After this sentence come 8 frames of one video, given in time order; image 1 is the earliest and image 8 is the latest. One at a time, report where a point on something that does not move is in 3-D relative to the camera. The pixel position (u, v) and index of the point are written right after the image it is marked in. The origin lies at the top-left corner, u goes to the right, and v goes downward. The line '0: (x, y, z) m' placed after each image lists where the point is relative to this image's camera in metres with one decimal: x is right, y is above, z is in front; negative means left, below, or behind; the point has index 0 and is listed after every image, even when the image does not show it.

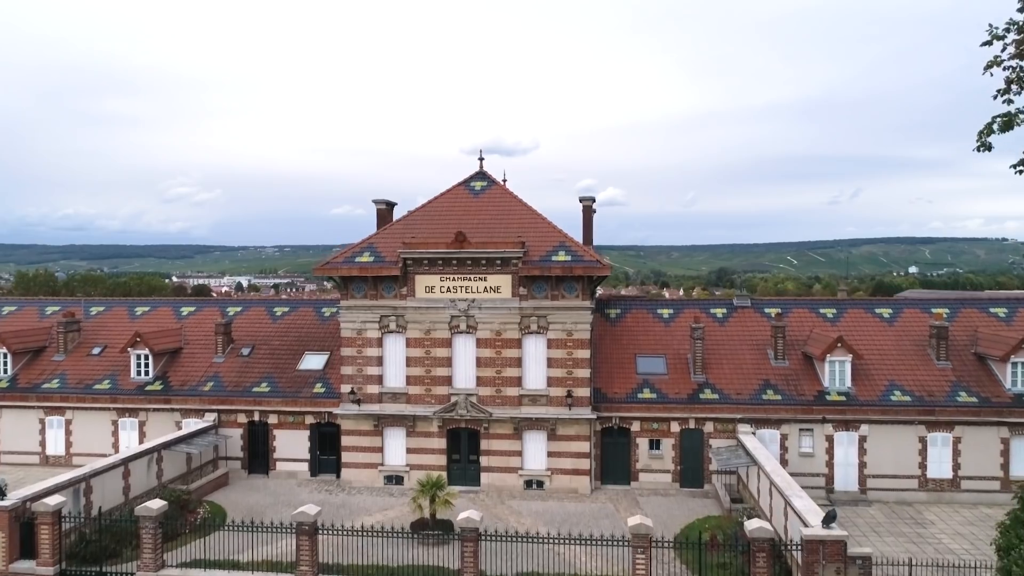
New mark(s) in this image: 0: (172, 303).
0: (-6.4, -0.3, +12.8) m
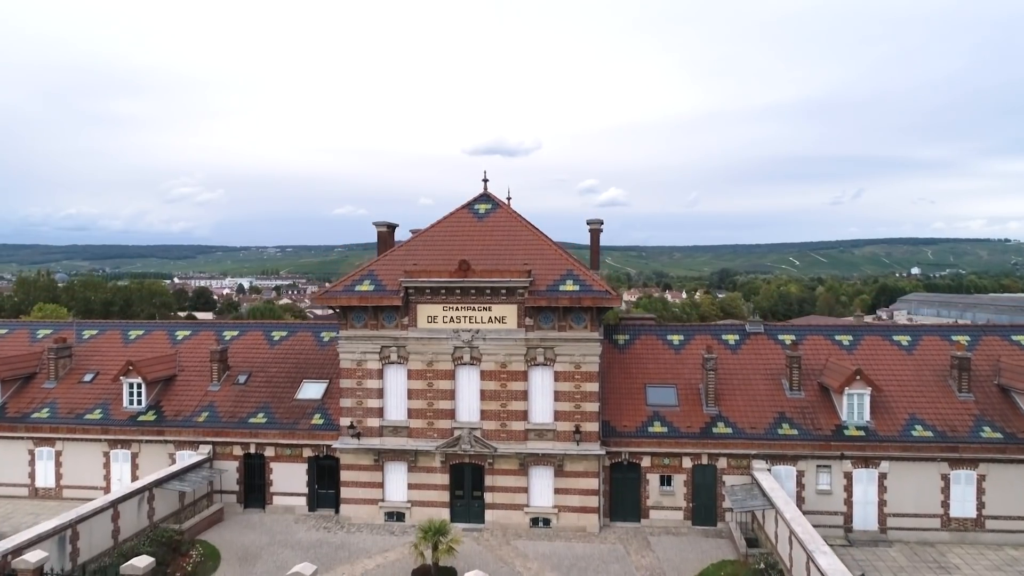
0: (-6.3, -0.7, +12.4) m
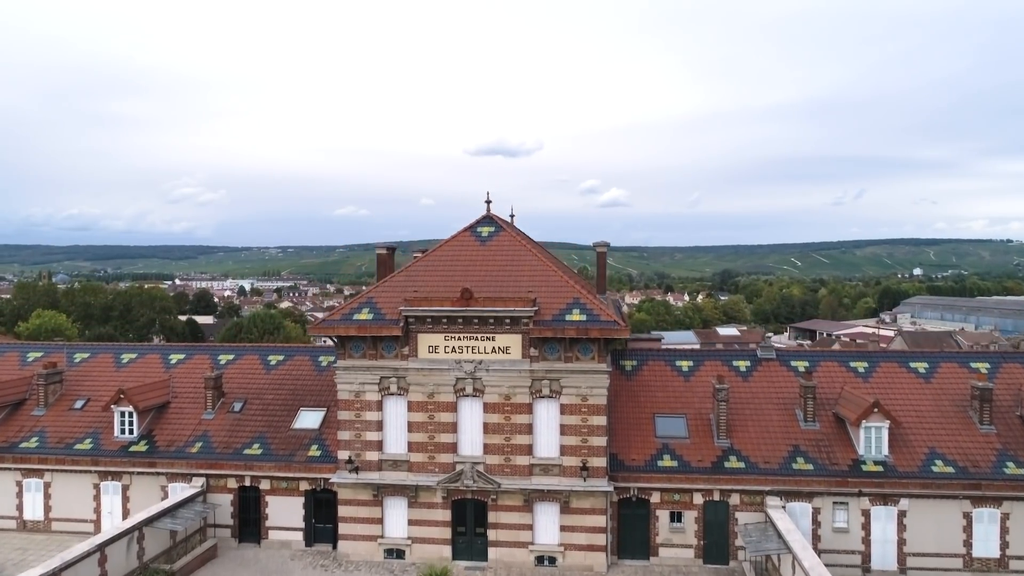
0: (-6.2, -1.1, +12.1) m
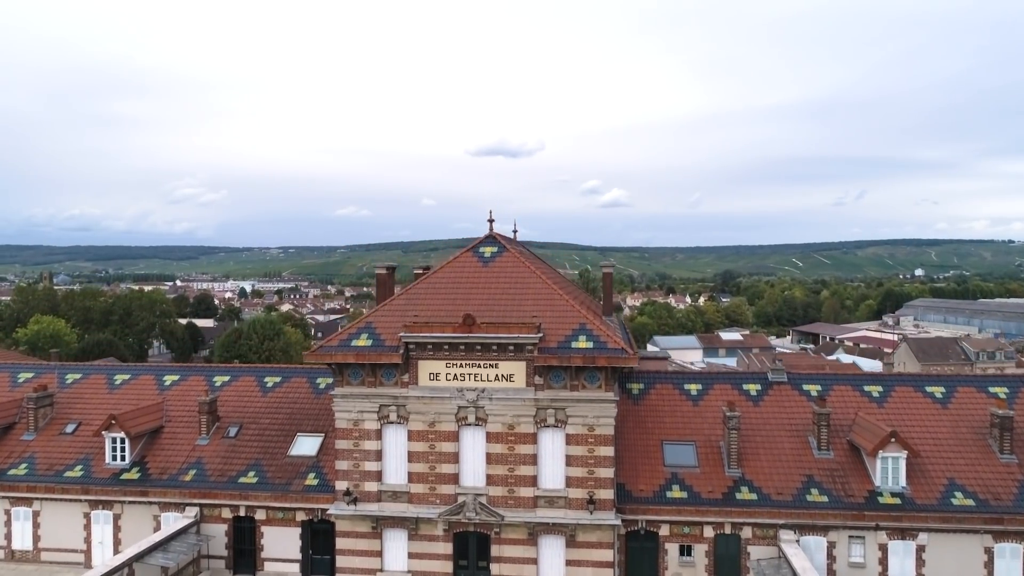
0: (-6.2, -1.4, +11.8) m
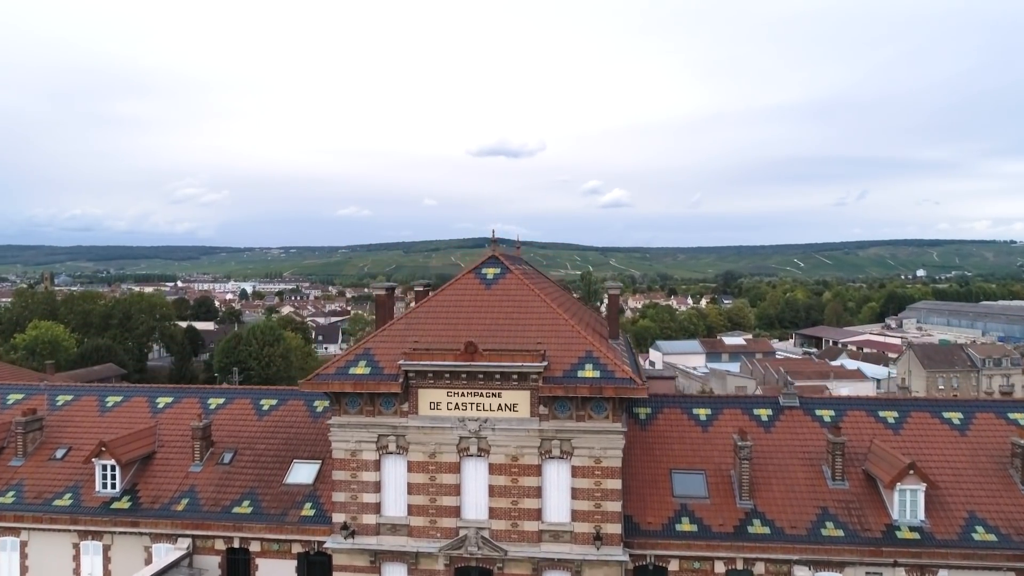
0: (-6.1, -1.8, +11.5) m
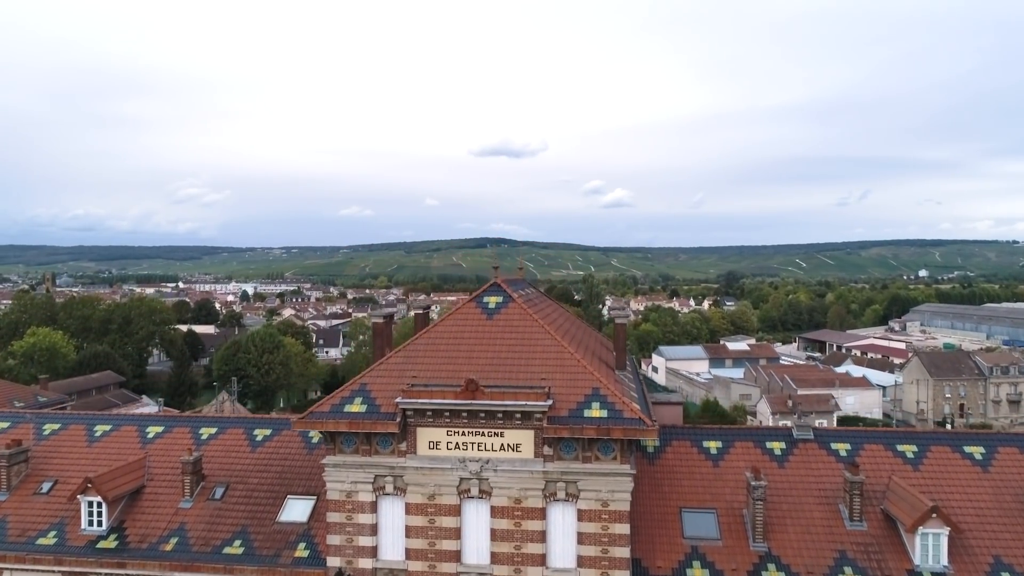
0: (-6.1, -2.2, +11.1) m
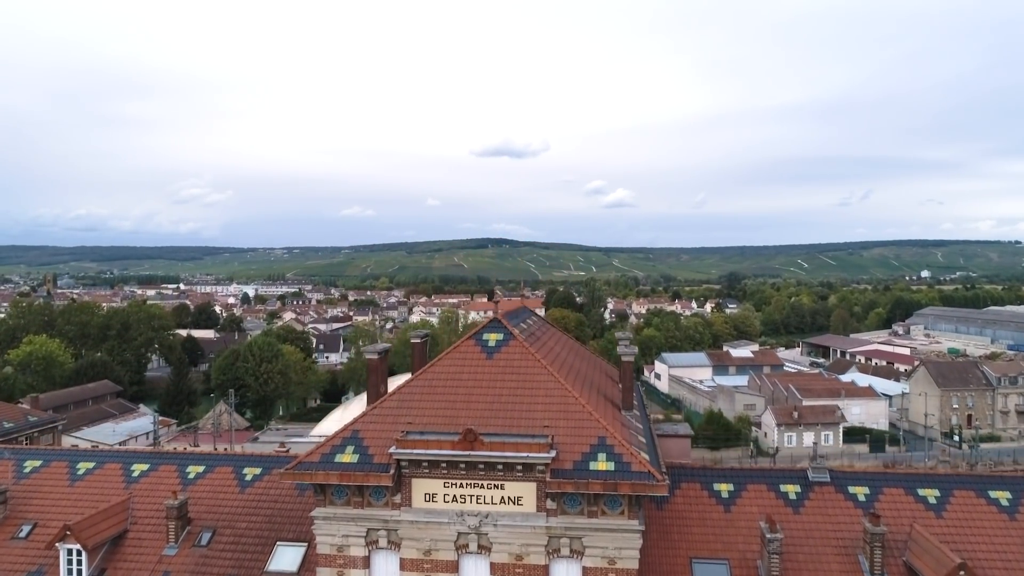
0: (-6.1, -2.7, +10.6) m
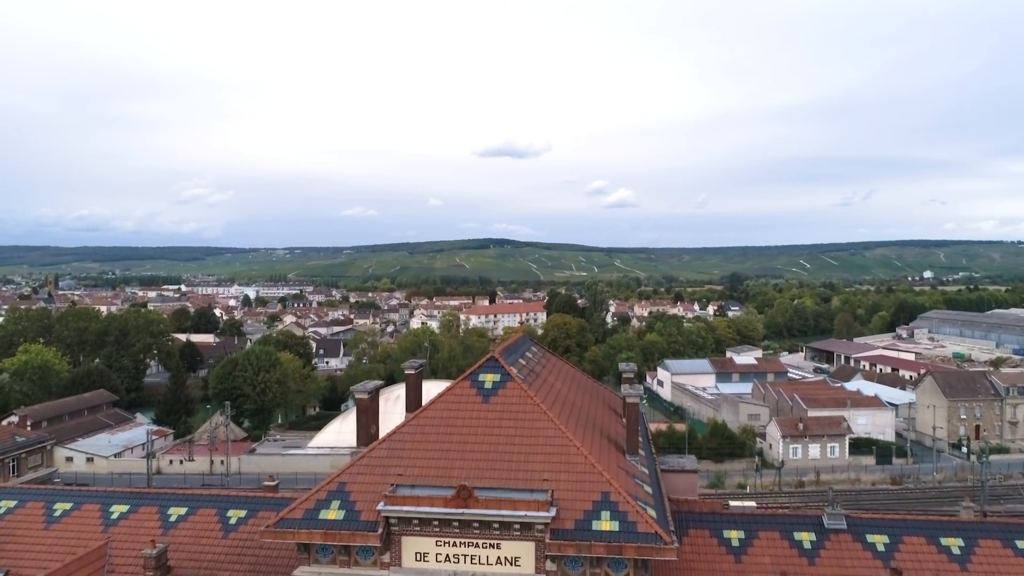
0: (-6.1, -3.1, +10.1) m
